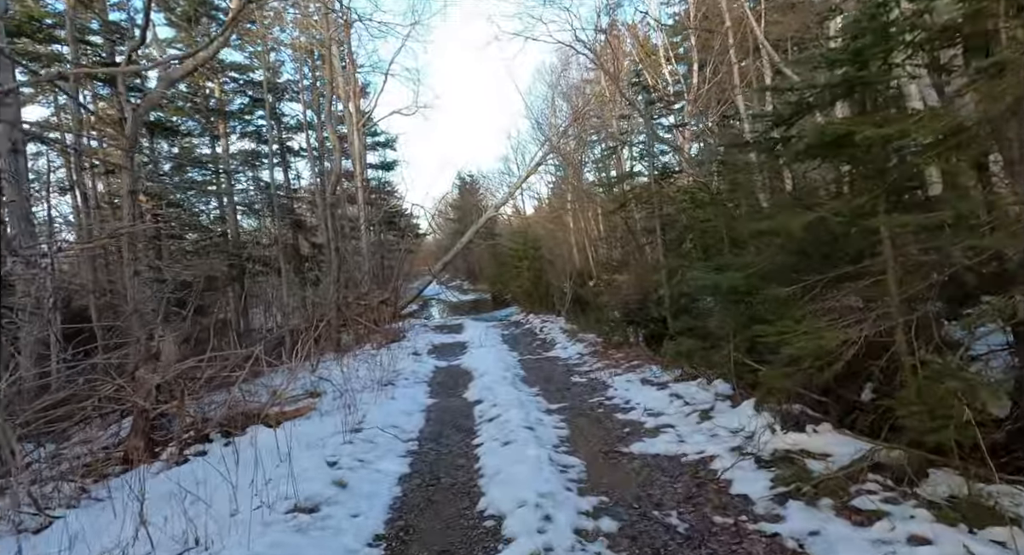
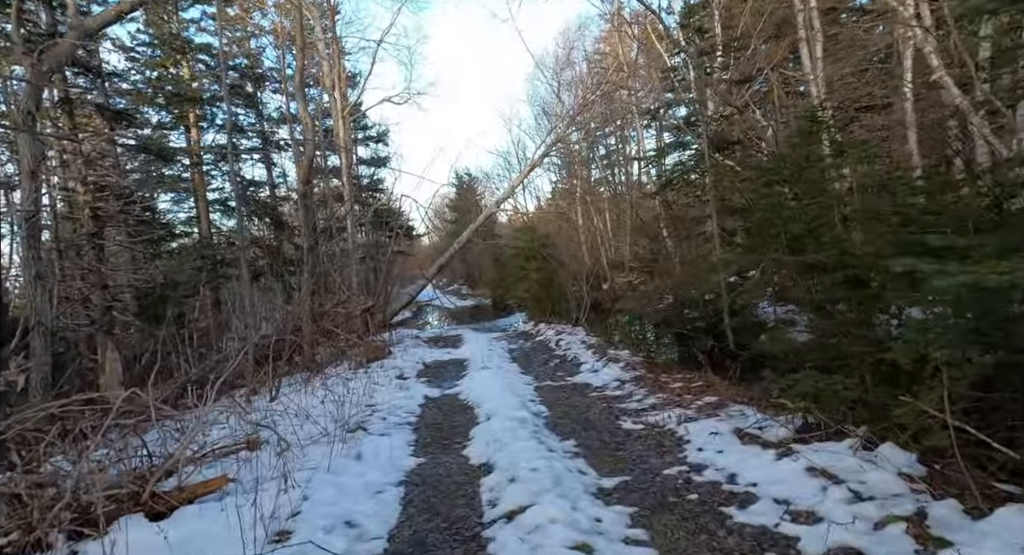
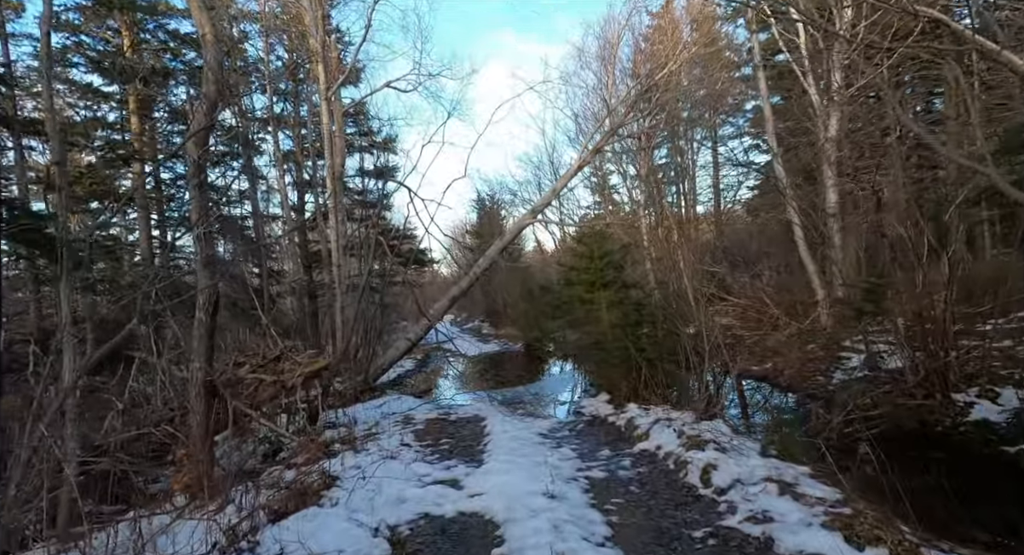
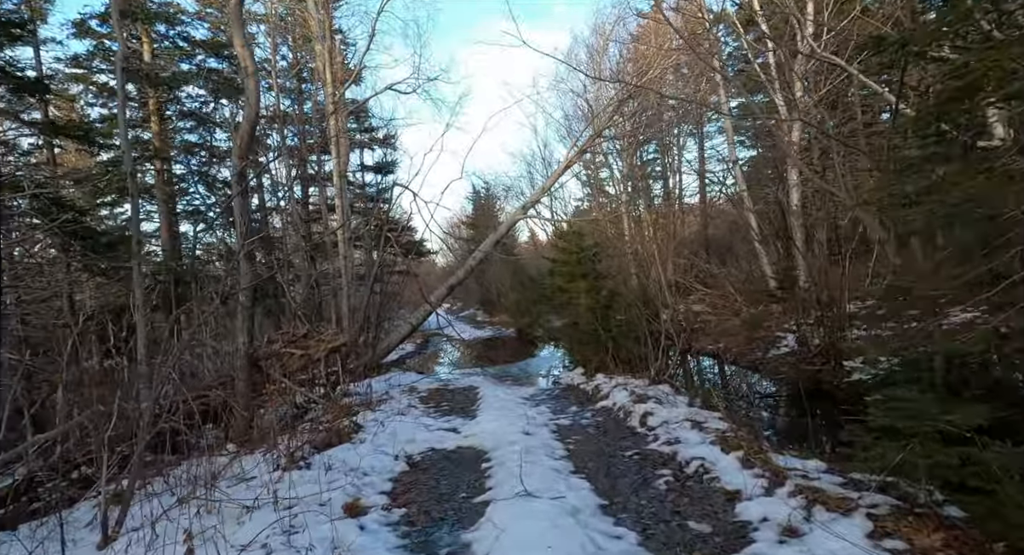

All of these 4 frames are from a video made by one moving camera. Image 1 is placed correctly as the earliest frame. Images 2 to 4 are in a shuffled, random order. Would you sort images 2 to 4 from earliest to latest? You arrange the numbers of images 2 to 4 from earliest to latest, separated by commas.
2, 4, 3
